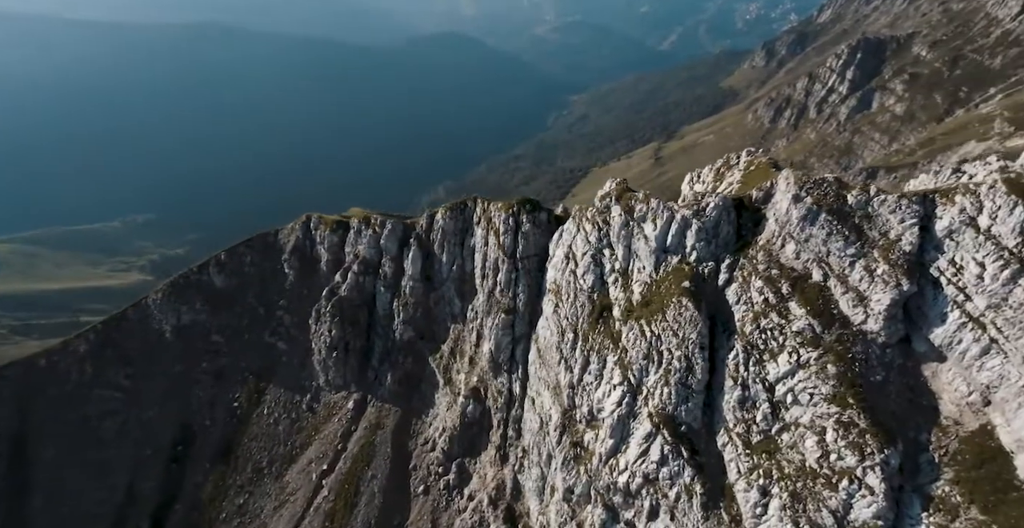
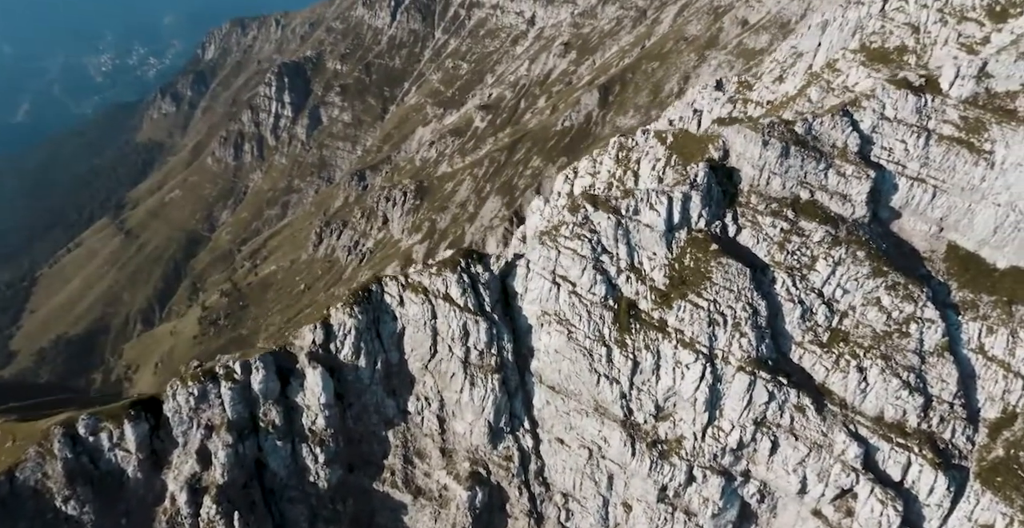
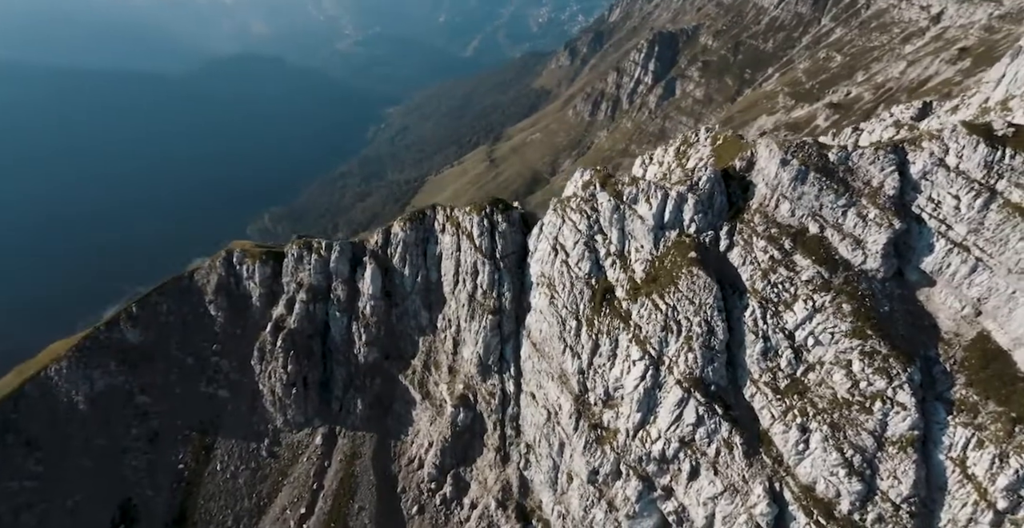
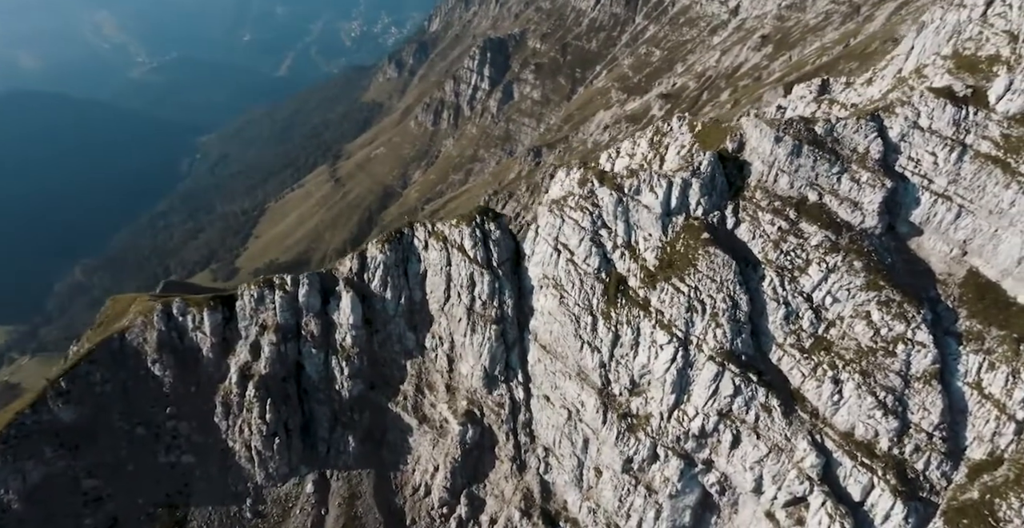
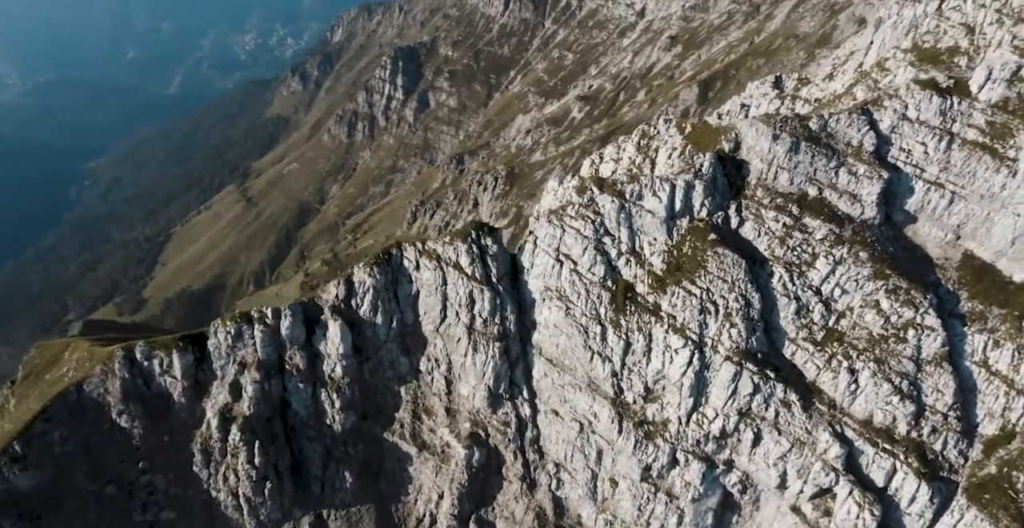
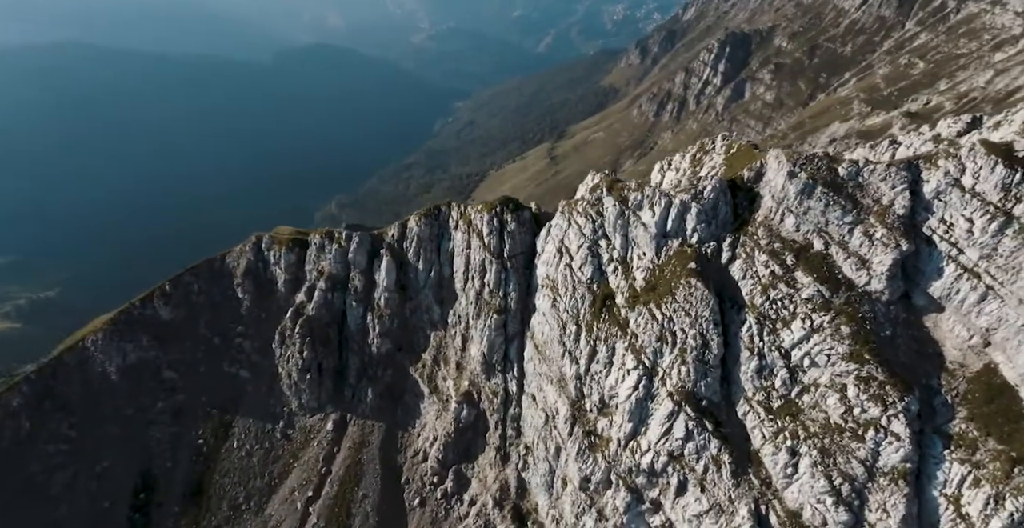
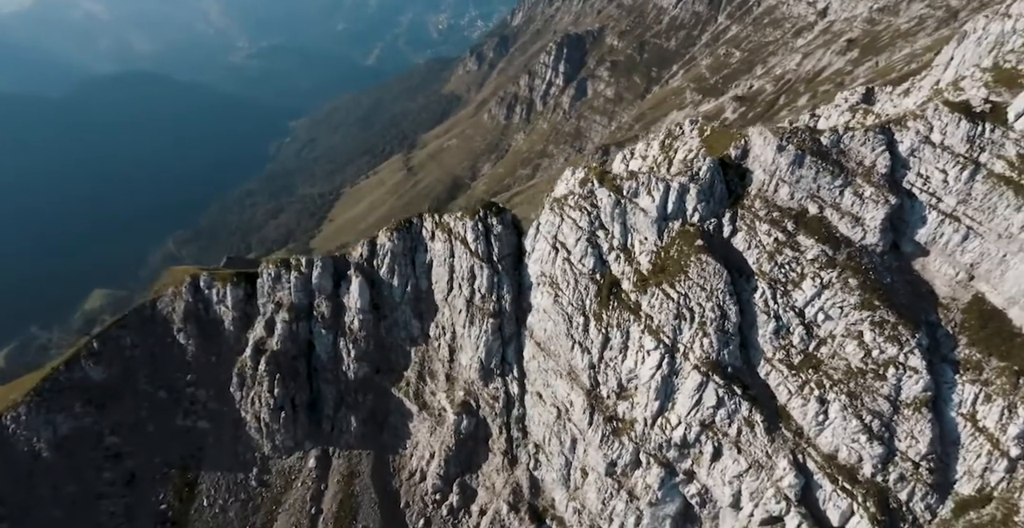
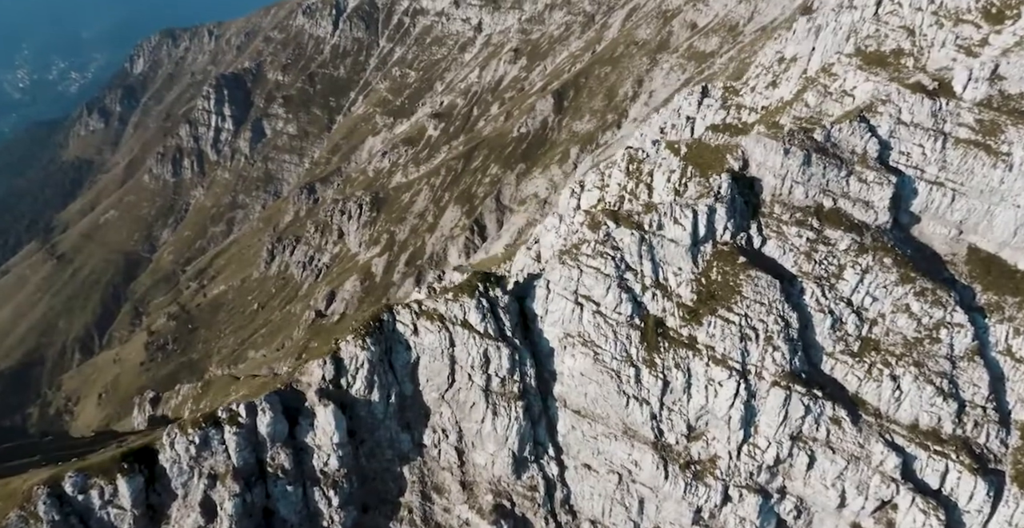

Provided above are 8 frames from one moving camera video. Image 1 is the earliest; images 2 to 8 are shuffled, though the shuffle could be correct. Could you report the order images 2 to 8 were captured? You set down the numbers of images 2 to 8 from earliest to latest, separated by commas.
6, 3, 7, 4, 5, 2, 8
